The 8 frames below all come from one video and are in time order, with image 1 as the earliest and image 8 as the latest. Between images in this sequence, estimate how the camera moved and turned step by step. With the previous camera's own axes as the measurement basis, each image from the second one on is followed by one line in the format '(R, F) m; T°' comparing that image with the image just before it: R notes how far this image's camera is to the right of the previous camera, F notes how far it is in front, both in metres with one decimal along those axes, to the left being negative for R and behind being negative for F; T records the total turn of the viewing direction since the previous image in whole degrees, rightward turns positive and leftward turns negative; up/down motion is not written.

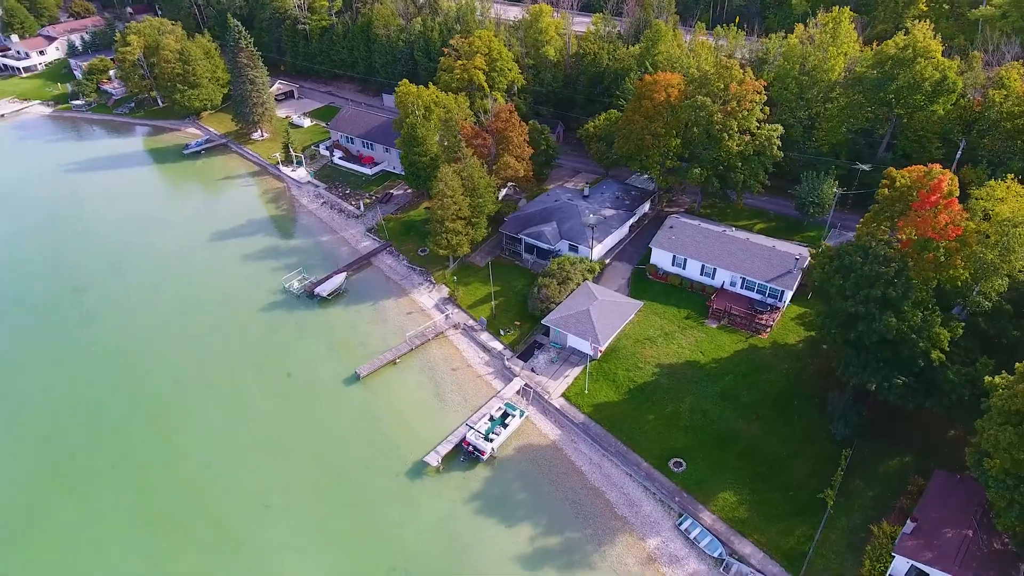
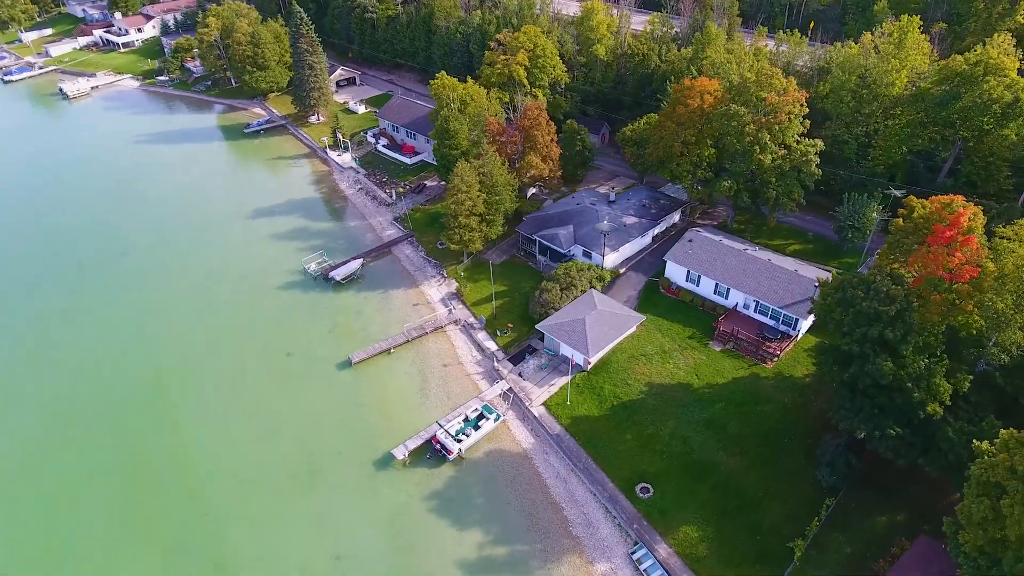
(+5.3, +1.0) m; -7°
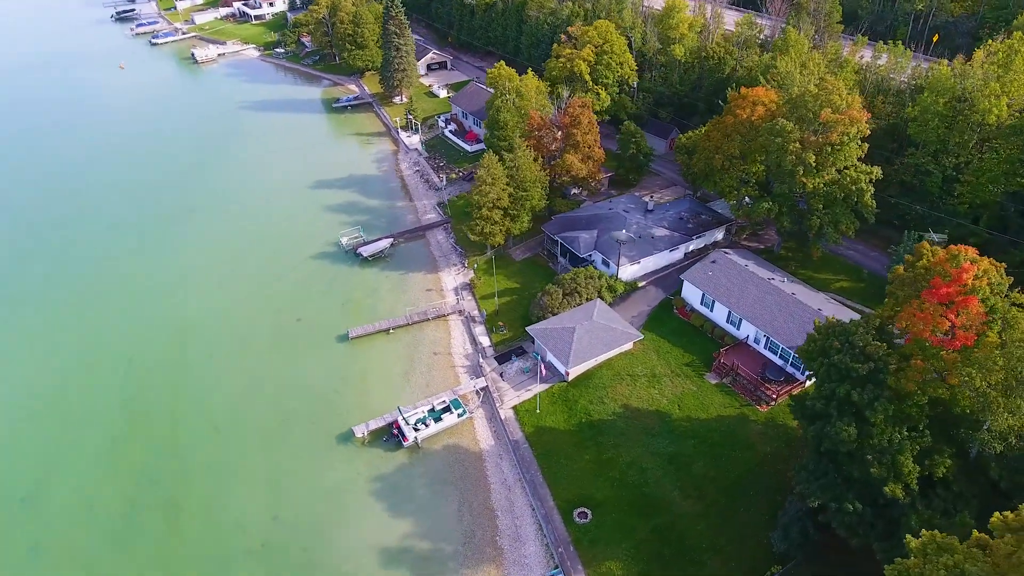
(+7.7, +1.5) m; -11°
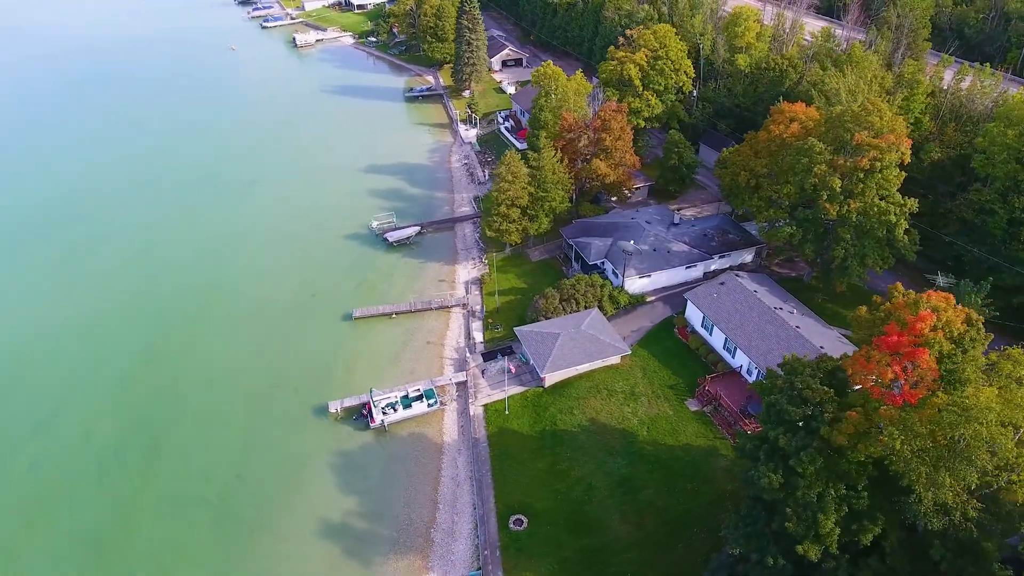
(+6.6, +0.7) m; -9°
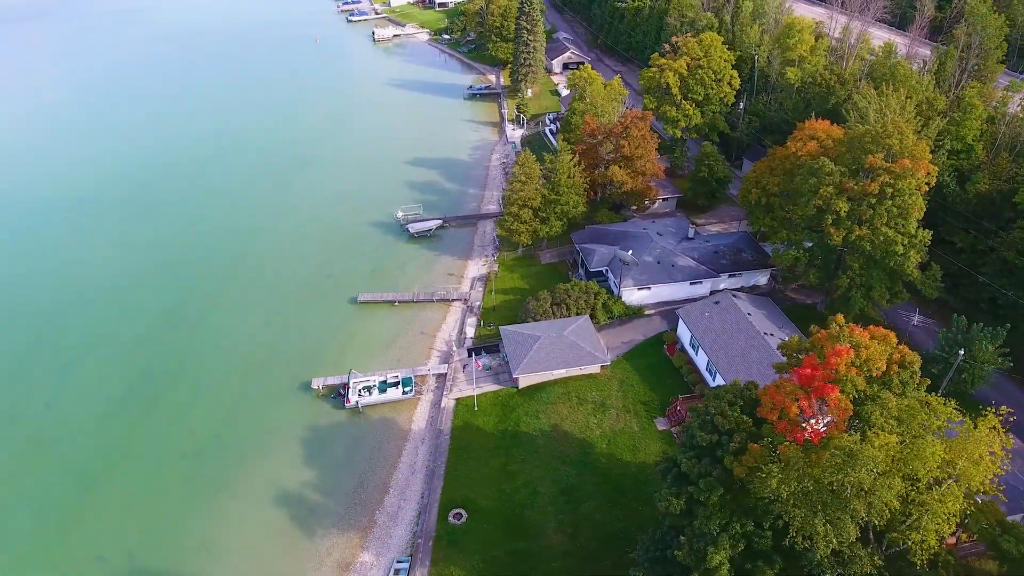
(+5.9, +0.3) m; -8°
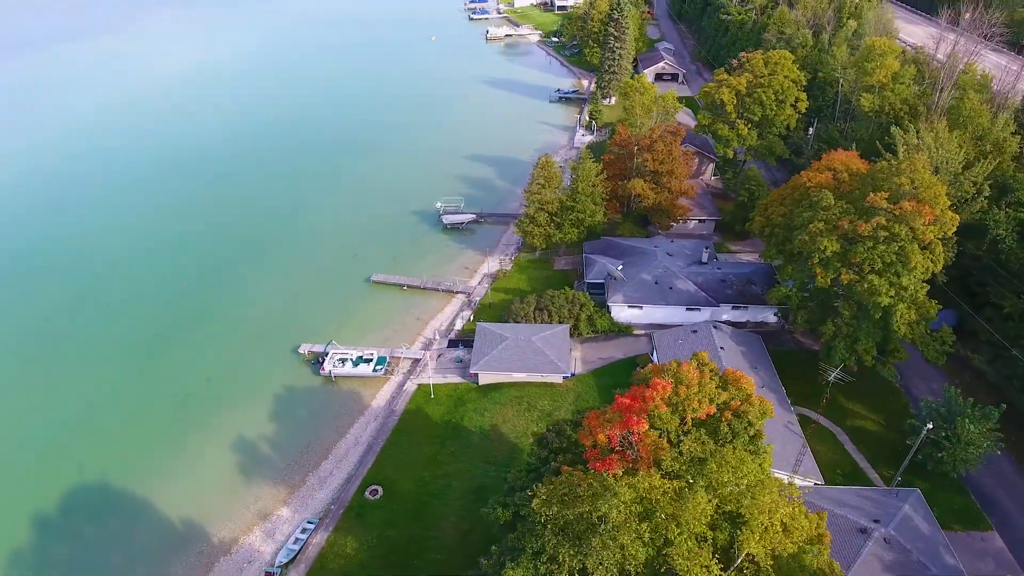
(+9.1, +0.7) m; -12°
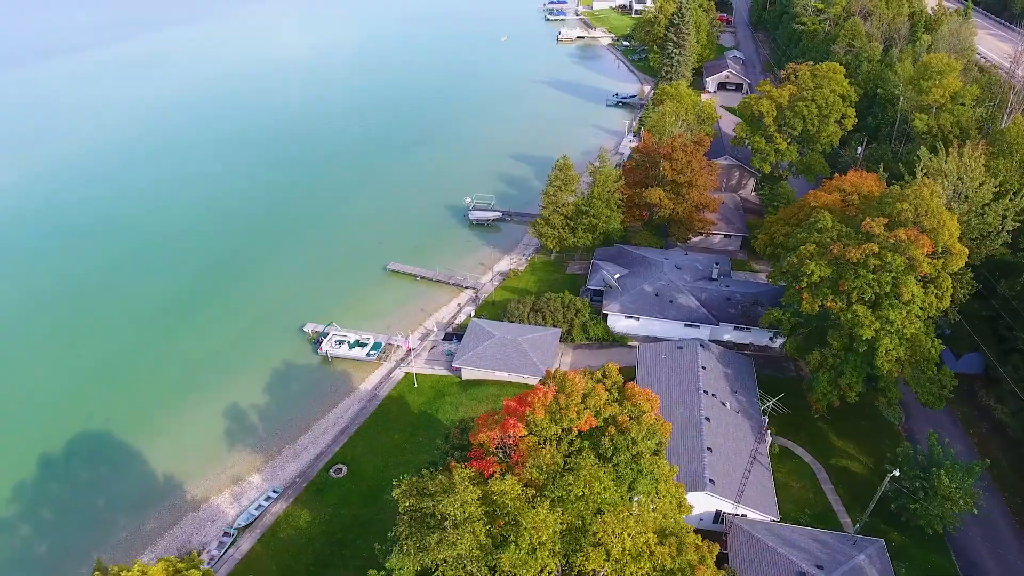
(+5.3, +0.3) m; -7°
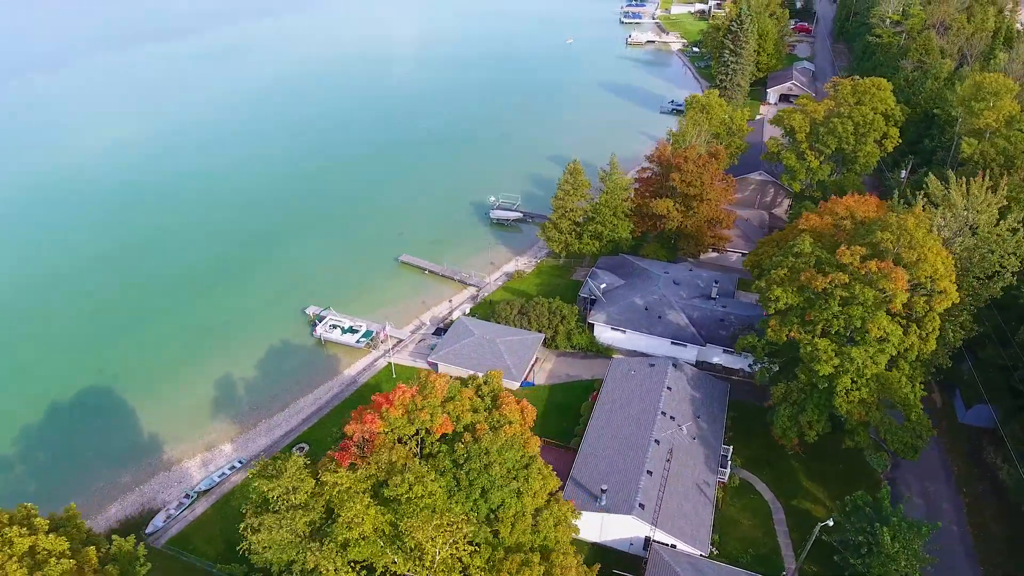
(+5.8, +0.6) m; -7°
